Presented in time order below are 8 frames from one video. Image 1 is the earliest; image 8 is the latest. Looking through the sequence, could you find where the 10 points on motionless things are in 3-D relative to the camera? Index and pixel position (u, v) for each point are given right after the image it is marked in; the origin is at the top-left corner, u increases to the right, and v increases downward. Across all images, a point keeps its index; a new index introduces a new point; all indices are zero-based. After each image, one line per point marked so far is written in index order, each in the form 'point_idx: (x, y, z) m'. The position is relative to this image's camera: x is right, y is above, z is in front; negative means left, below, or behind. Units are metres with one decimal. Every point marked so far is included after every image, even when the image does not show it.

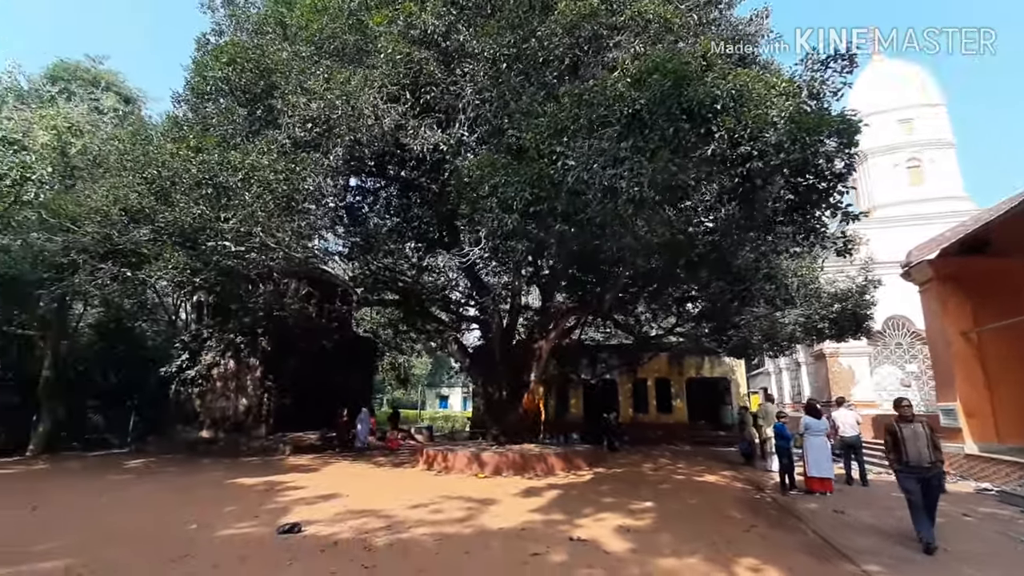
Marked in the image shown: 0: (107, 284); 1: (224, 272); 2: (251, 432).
0: (-10.1, +0.1, +12.7) m
1: (-7.3, +0.4, +12.9) m
2: (-8.5, -4.6, +16.4) m
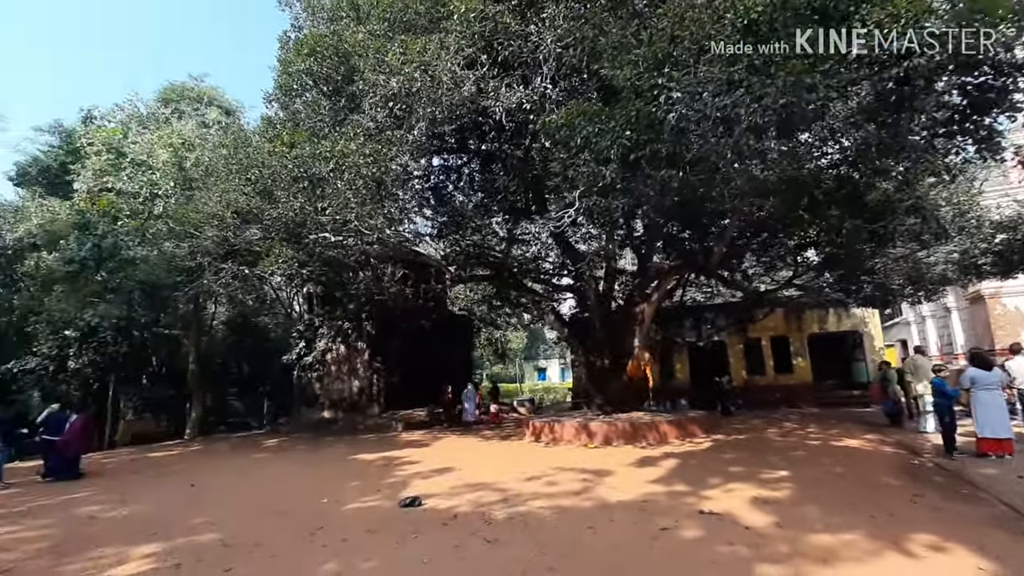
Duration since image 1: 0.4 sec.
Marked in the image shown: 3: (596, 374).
0: (-7.7, +0.2, +13.8) m
1: (-4.9, +0.7, +13.5) m
2: (-5.0, -4.2, +17.4) m
3: (+2.2, -2.3, +13.4) m
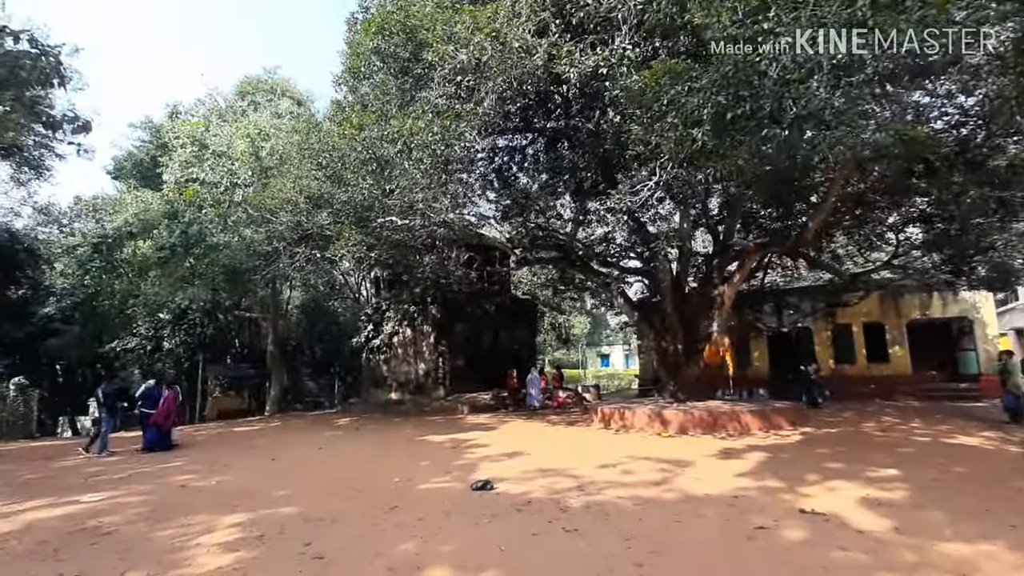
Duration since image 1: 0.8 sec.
0: (-5.9, +0.6, +14.3) m
1: (-3.1, +1.1, +13.6) m
2: (-2.8, -3.6, +17.7) m
3: (+3.9, -1.8, +12.8) m
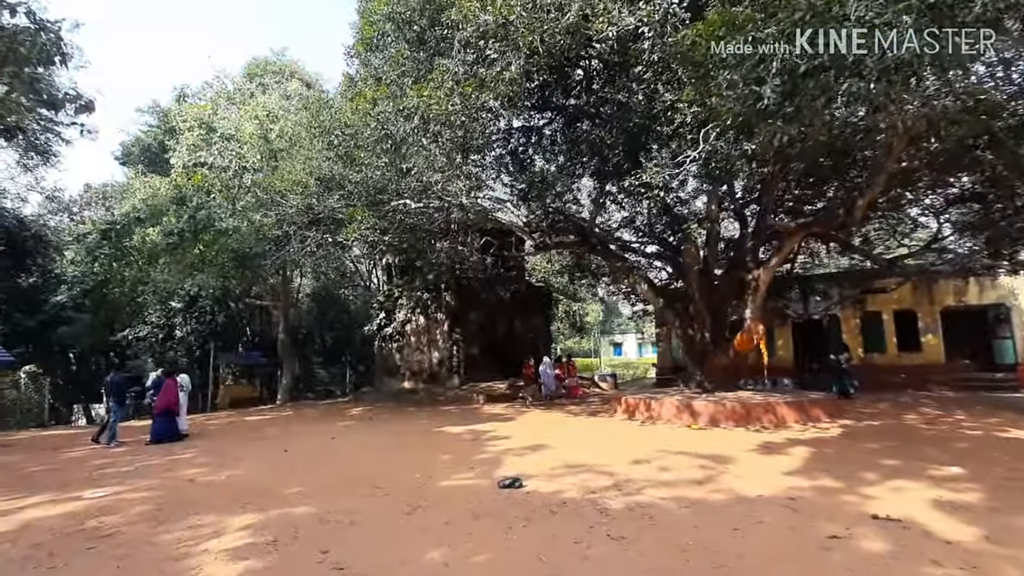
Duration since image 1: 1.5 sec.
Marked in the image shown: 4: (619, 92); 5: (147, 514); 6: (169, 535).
0: (-5.4, +1.0, +13.8) m
1: (-2.7, +1.5, +13.1) m
2: (-2.3, -3.2, +17.3) m
3: (+4.4, -1.4, +12.3) m
4: (+2.3, +4.3, +11.2) m
5: (-3.8, -2.4, +5.3) m
6: (-3.2, -2.3, +4.7) m
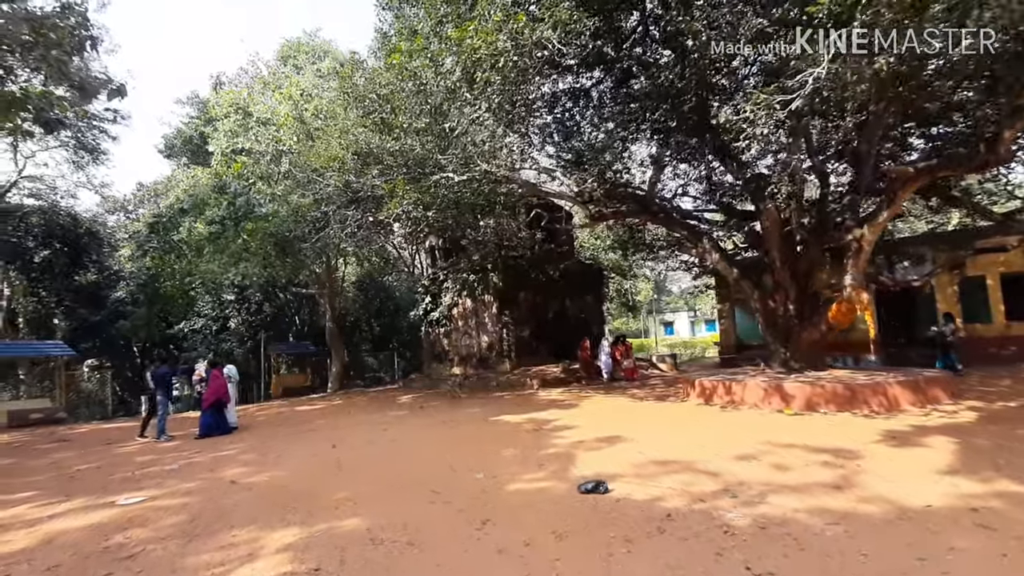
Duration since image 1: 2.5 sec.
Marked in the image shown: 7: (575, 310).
0: (-4.1, +1.4, +13.1) m
1: (-1.4, +2.0, +12.2) m
2: (-0.5, -2.5, +16.4) m
3: (+5.7, -0.7, +10.9) m
4: (+3.3, +4.9, +9.8) m
5: (-3.0, -2.2, +4.7) m
6: (-2.5, -2.1, +4.0) m
7: (+2.3, -0.8, +18.8) m
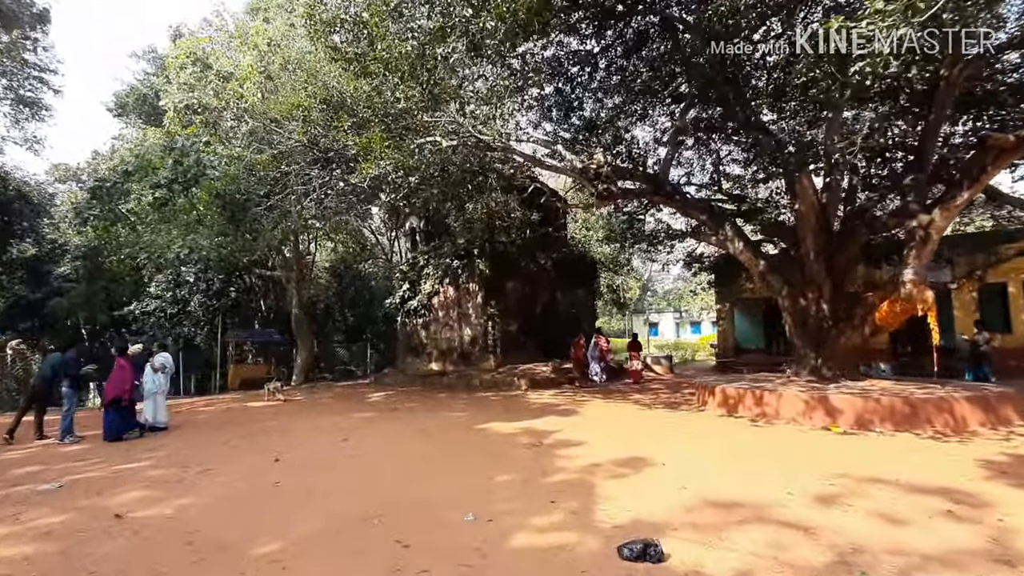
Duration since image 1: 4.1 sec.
0: (-4.2, +1.9, +11.3) m
1: (-1.5, +2.3, +10.5) m
2: (-1.0, -2.2, +14.8) m
3: (+5.5, -0.7, +9.5) m
4: (+3.4, +5.0, +8.3) m
5: (-3.0, -1.8, +2.9) m
6: (-2.4, -1.8, +2.3) m
7: (+1.8, -0.6, +17.2) m
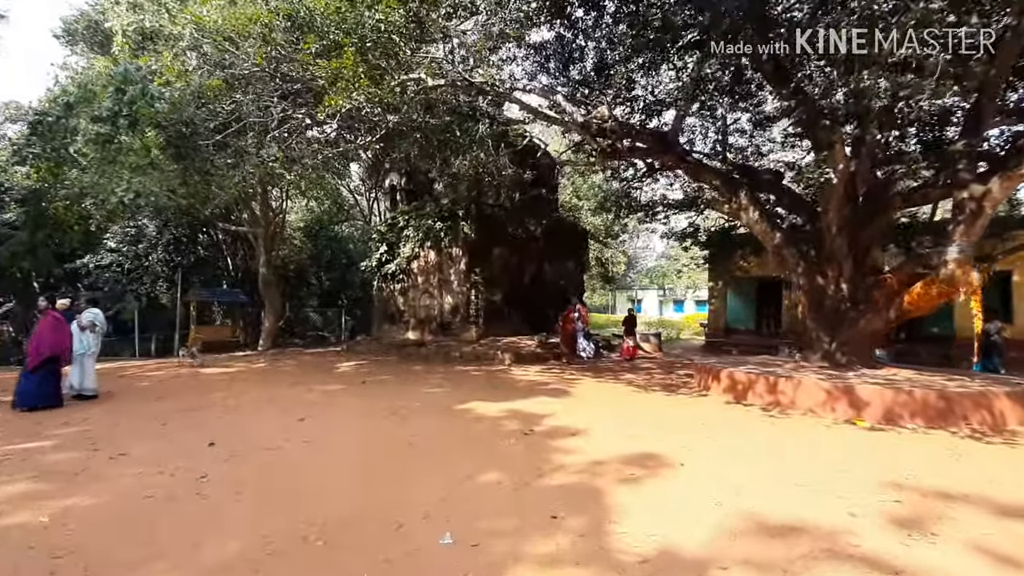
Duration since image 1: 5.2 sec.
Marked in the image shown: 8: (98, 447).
0: (-4.4, +2.7, +10.0) m
1: (-1.6, +3.0, +9.2) m
2: (-1.4, -1.3, +13.8) m
3: (+5.3, -0.3, +8.6) m
4: (+3.5, +5.4, +7.1) m
5: (-3.0, -1.5, +1.8) m
6: (-2.3, -1.5, +1.2) m
7: (+1.3, +0.4, +16.2) m
8: (-4.0, -1.5, +5.0) m
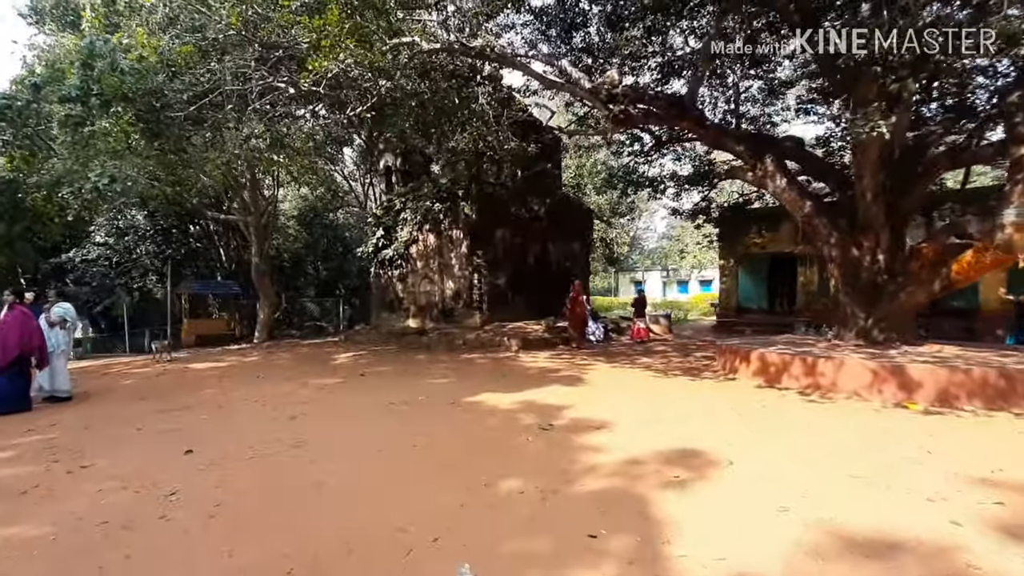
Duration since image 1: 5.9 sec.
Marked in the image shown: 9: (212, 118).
0: (-4.3, +3.0, +9.2) m
1: (-1.6, +3.3, +8.4) m
2: (-1.3, -0.8, +13.1) m
3: (+5.4, +0.2, +8.0) m
4: (+3.5, +5.8, +6.3) m
5: (-2.8, -1.4, +1.2) m
6: (-2.2, -1.4, +0.6) m
7: (+1.4, +0.9, +15.5) m
8: (-3.8, -1.4, +4.3) m
9: (-5.7, +3.1, +10.1) m
